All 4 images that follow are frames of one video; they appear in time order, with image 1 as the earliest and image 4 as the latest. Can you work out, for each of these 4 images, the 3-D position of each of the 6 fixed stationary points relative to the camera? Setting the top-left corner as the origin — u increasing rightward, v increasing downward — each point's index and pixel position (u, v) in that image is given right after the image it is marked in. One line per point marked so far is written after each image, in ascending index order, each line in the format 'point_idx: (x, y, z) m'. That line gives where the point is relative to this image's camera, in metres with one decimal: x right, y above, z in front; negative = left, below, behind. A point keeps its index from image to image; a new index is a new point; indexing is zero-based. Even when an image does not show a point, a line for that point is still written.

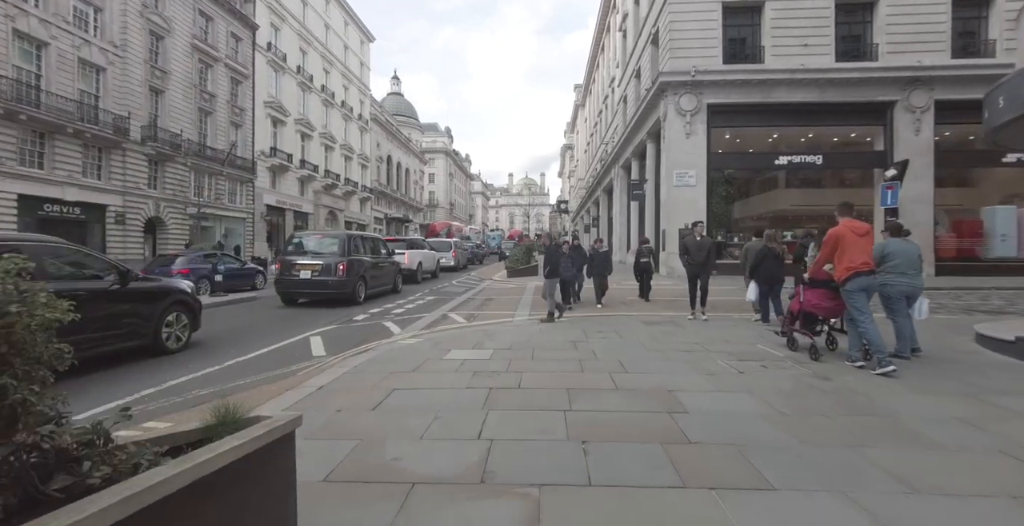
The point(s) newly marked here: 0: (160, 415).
0: (-3.0, -1.3, +4.0) m
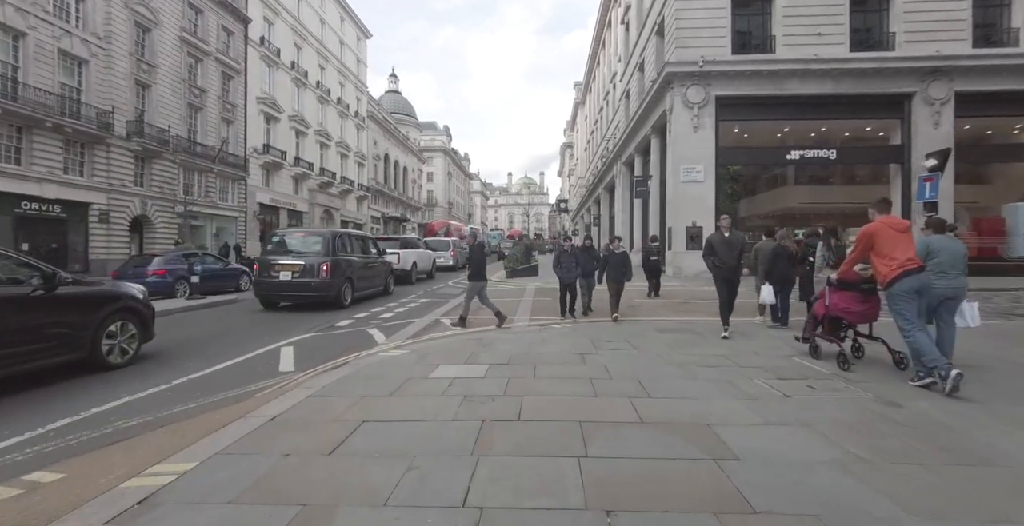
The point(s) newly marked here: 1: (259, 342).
0: (-3.0, -1.3, +3.1) m
1: (-3.9, -1.2, +7.1) m
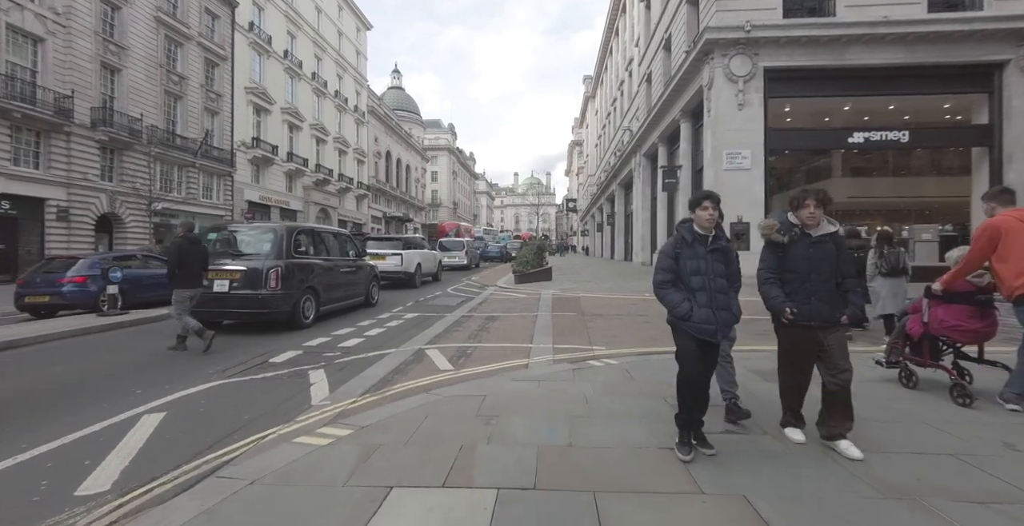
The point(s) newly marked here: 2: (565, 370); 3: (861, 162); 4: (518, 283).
0: (-2.9, -1.4, +0.4) m
1: (-3.7, -1.3, +4.4) m
2: (+0.6, -1.2, +5.2) m
3: (+11.8, +3.4, +15.7) m
4: (+0.2, -0.7, +16.5) m
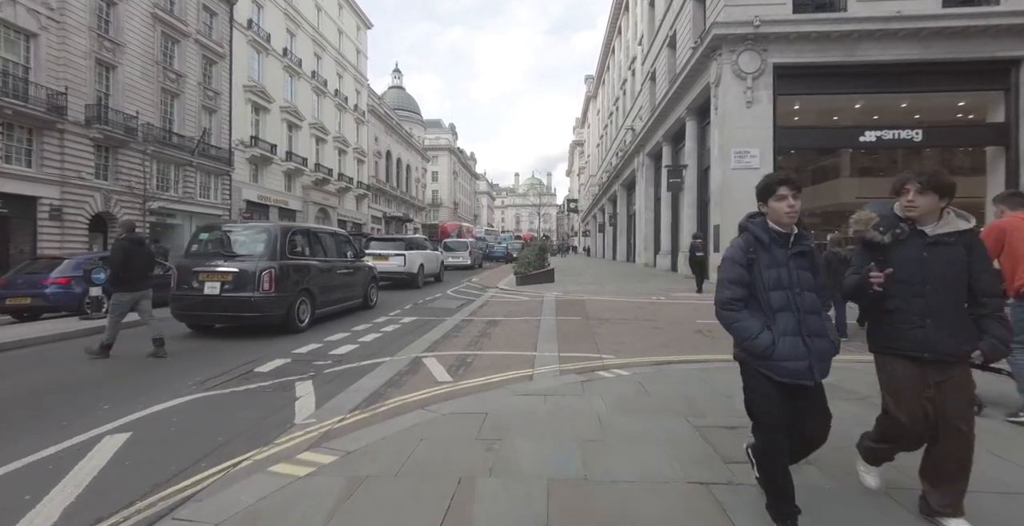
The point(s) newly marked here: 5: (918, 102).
0: (-2.8, -1.4, 0.0) m
1: (-3.6, -1.3, +4.0) m
2: (+0.6, -1.2, +4.8) m
3: (+11.9, +3.4, +15.2) m
4: (+0.3, -0.8, +16.1) m
5: (+13.0, +5.2, +14.9) m
